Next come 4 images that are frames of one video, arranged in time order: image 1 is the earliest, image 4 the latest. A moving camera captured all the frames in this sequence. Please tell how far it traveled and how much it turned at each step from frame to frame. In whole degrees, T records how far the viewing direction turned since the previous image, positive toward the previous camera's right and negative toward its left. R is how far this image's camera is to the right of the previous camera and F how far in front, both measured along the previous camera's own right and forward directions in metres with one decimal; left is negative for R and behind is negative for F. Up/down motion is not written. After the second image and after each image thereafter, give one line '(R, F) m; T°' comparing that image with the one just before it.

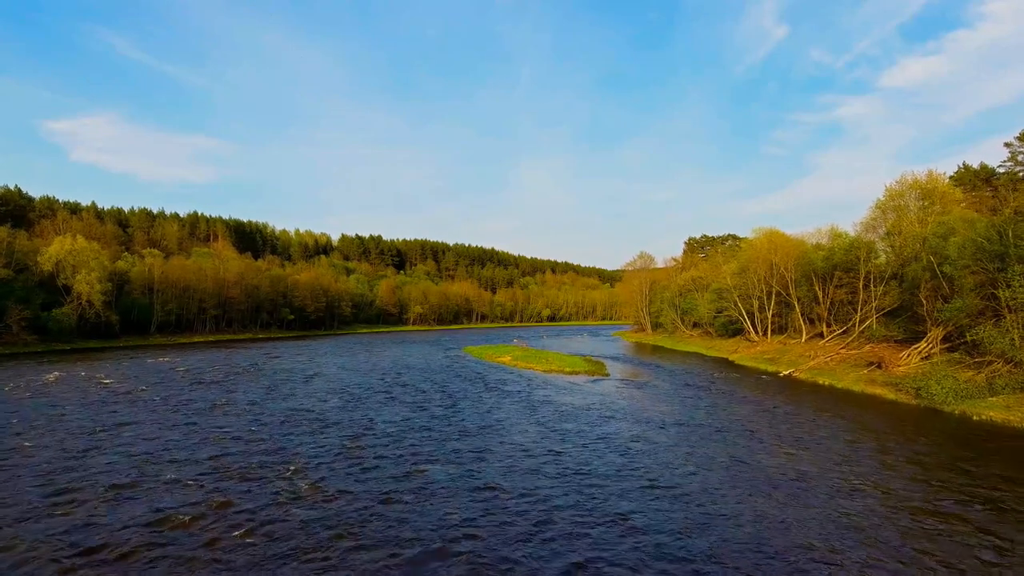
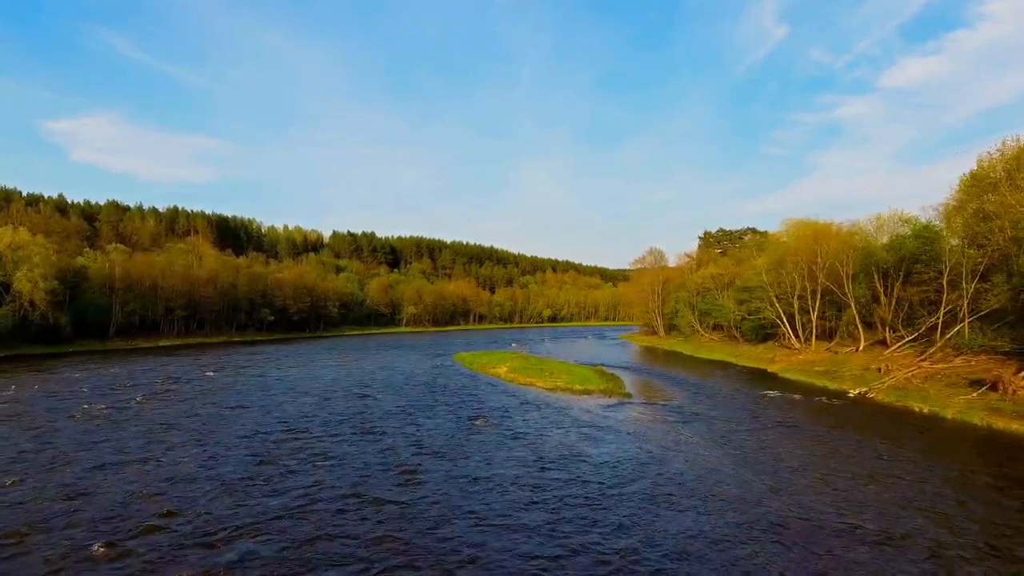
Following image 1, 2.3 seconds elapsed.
(+0.2, +9.9) m; 0°
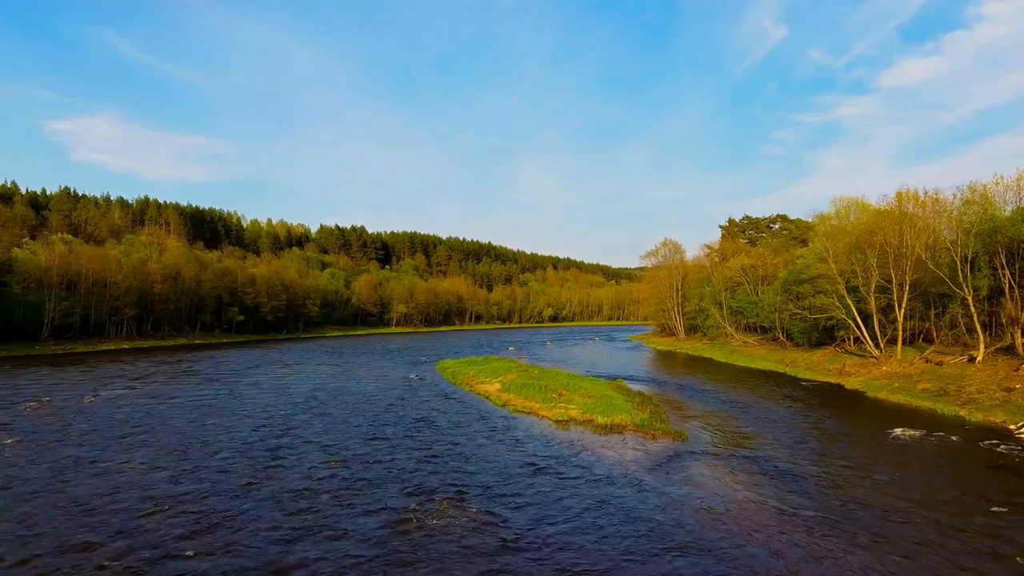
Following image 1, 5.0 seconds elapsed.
(+0.4, +12.5) m; 0°
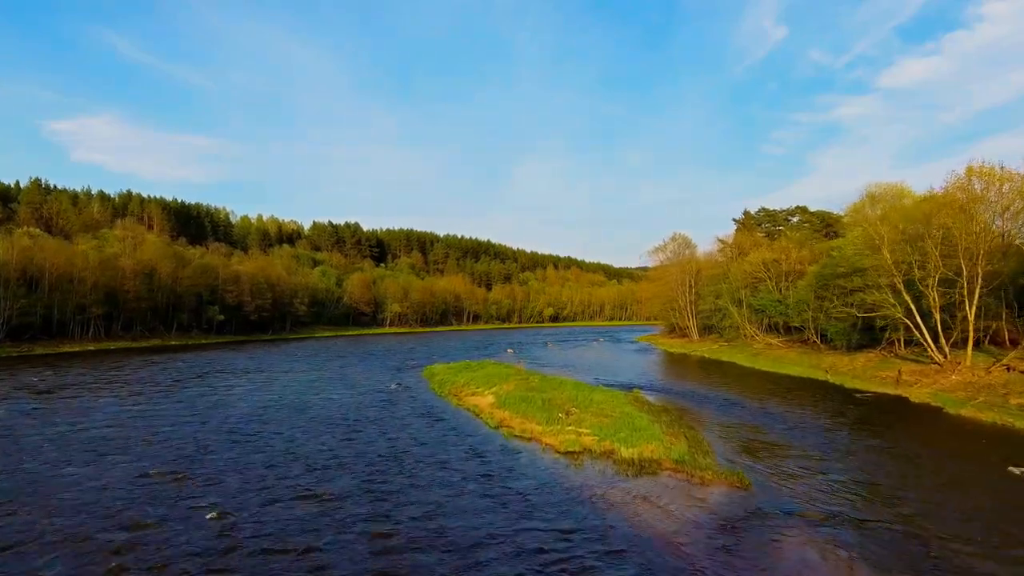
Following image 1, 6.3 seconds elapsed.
(+0.1, +6.6) m; 0°
